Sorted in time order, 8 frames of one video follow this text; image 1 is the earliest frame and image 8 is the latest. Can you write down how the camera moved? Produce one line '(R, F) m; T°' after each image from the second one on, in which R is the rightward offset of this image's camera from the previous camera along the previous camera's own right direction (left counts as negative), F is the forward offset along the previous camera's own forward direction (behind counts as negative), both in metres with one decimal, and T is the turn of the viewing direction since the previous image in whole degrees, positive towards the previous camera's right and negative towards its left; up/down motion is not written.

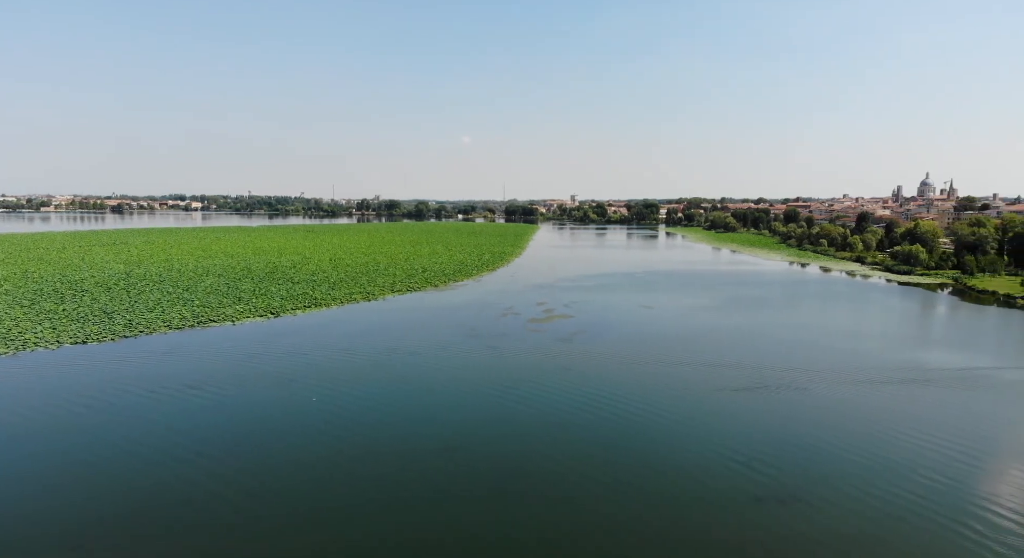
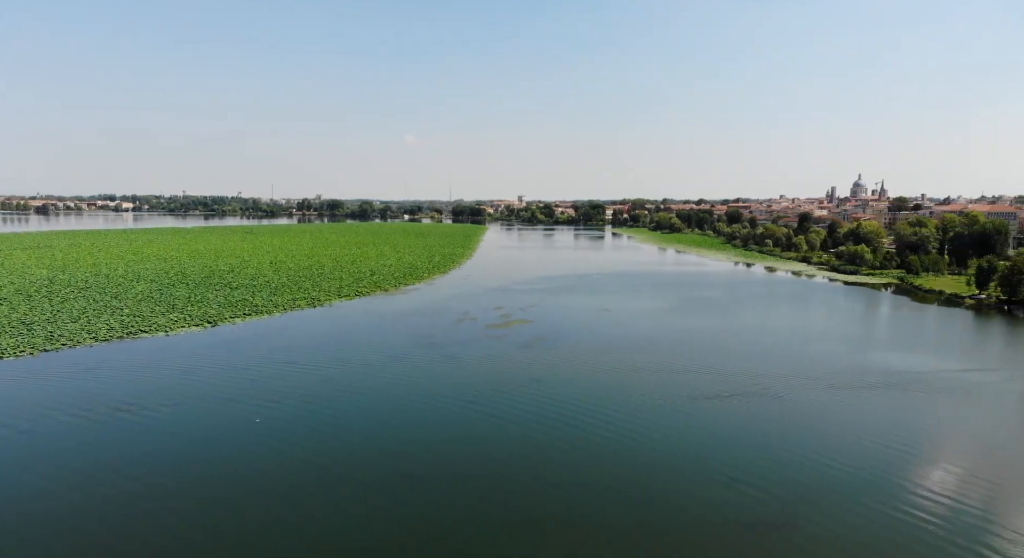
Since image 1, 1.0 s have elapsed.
(-0.3, +0.8) m; +5°
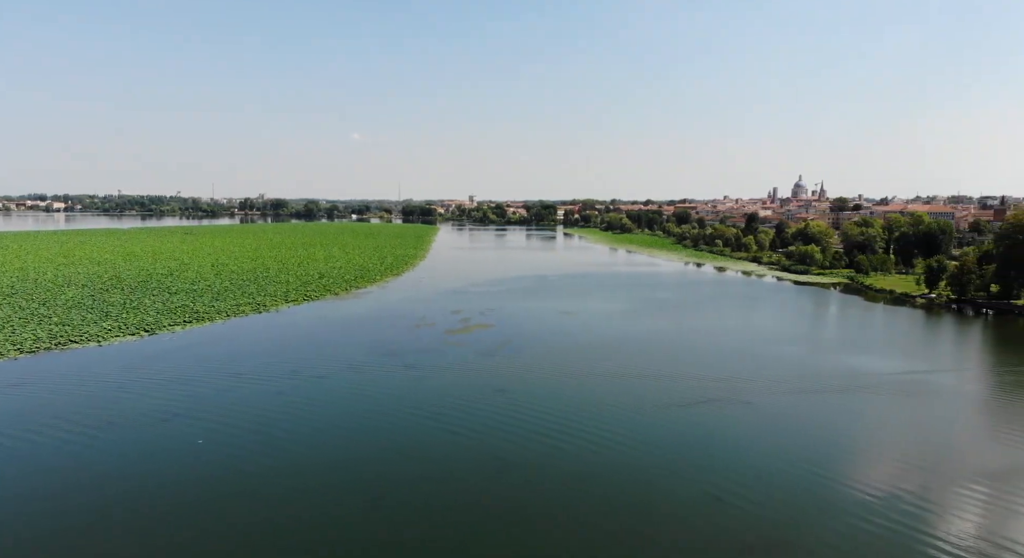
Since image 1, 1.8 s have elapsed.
(-0.2, +0.6) m; +4°
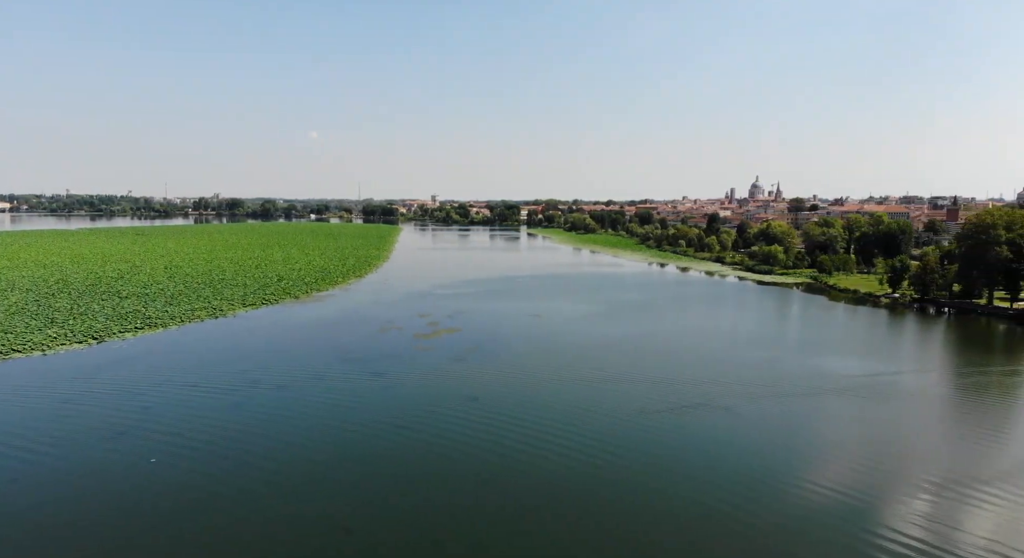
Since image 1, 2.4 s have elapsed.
(-0.2, +0.4) m; +3°
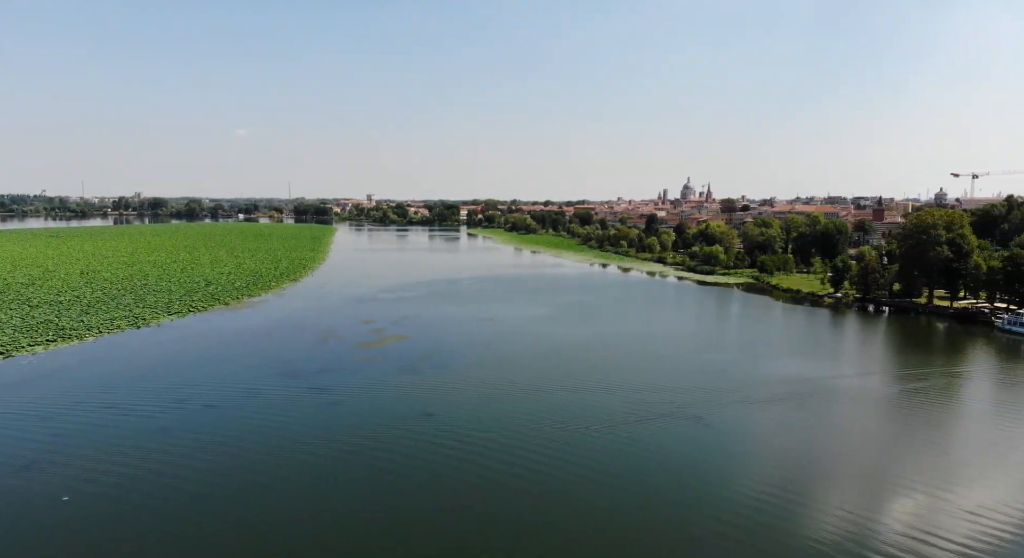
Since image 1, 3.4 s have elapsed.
(-0.3, +0.7) m; +5°
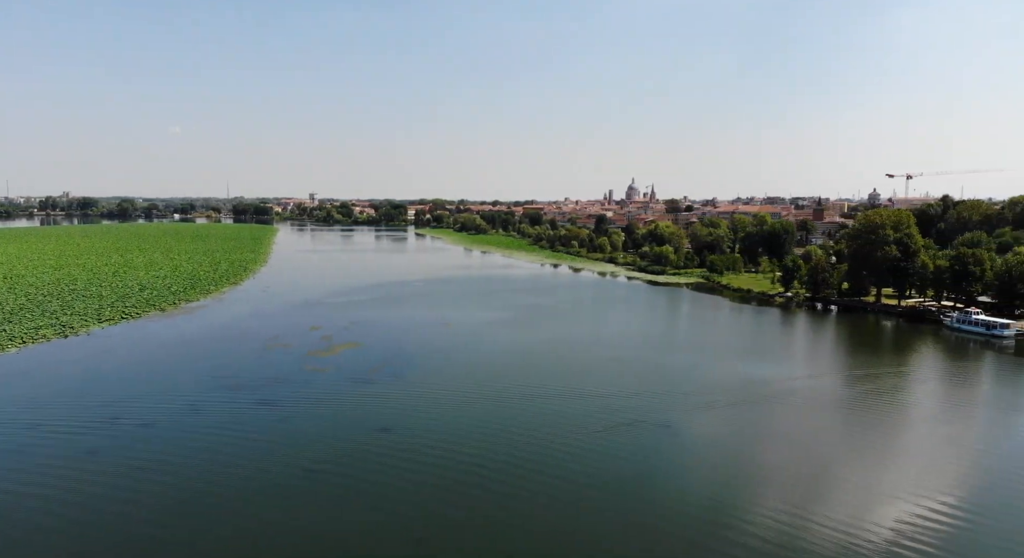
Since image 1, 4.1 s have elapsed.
(-0.2, +0.5) m; +4°
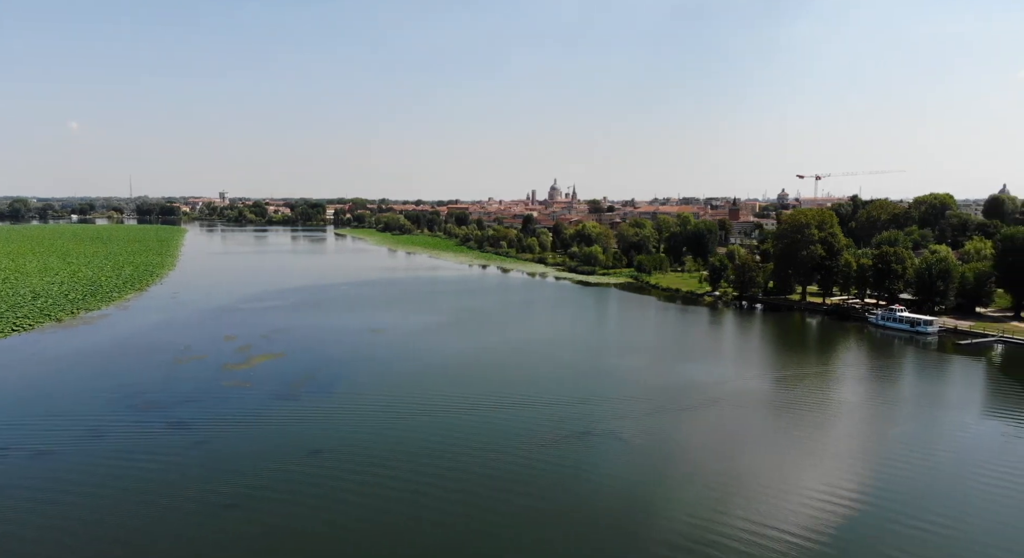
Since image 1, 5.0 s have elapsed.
(-0.2, +0.5) m; +6°
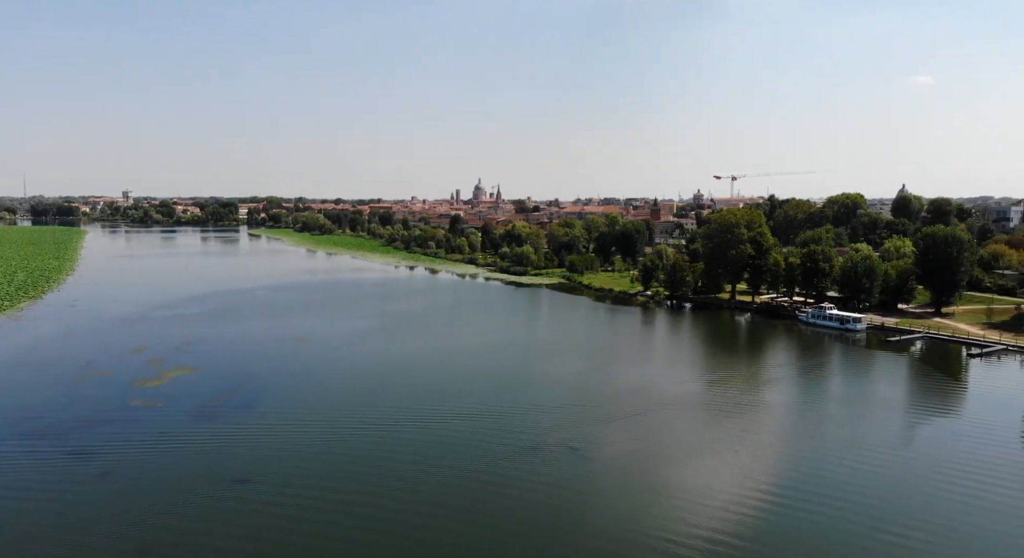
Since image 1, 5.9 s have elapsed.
(-0.2, +0.4) m; +6°
